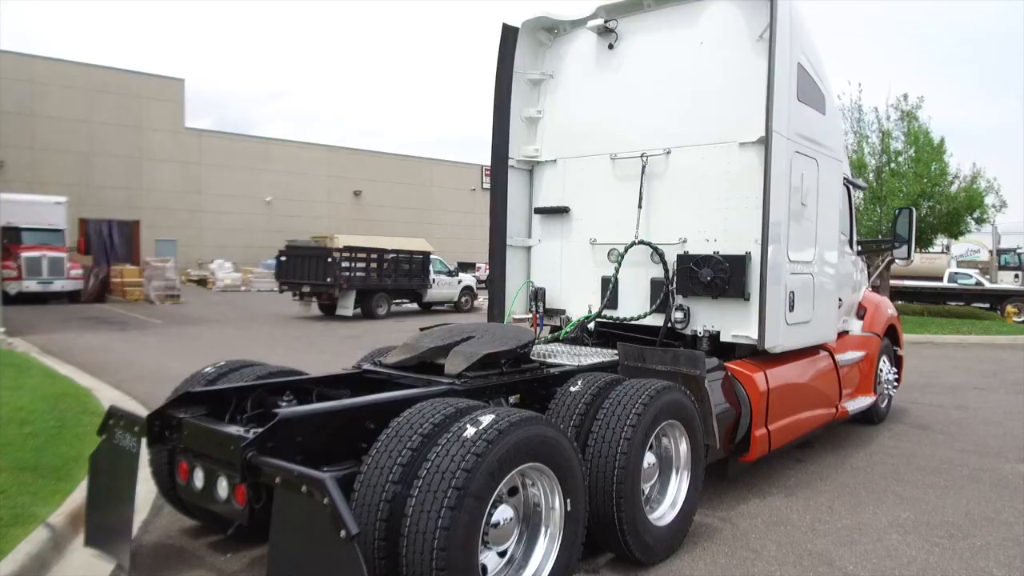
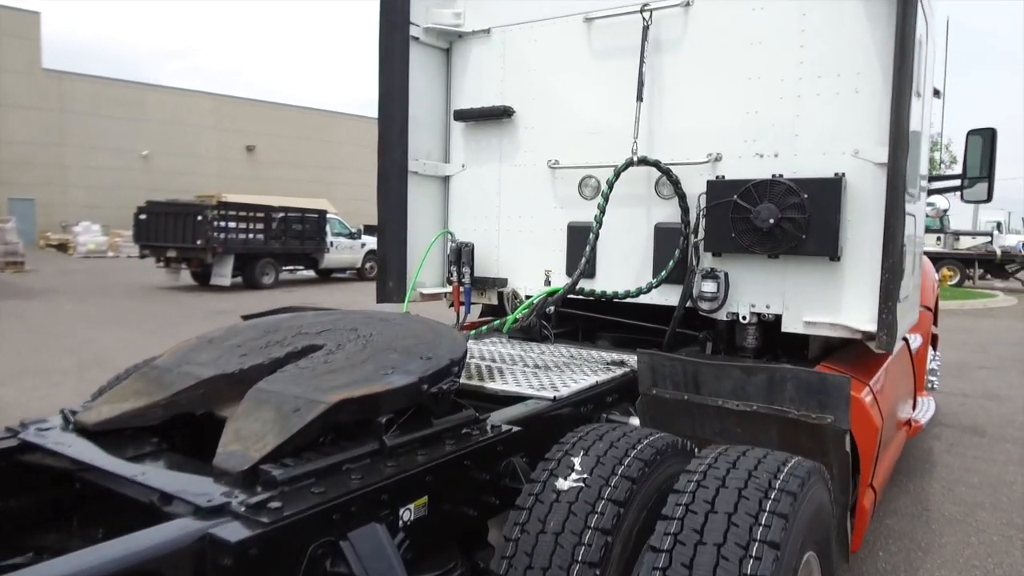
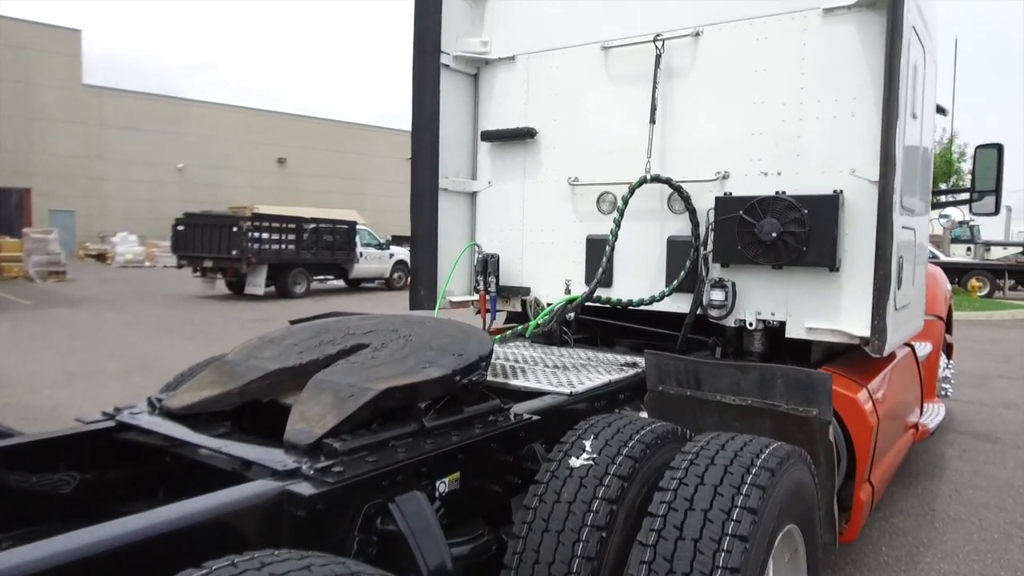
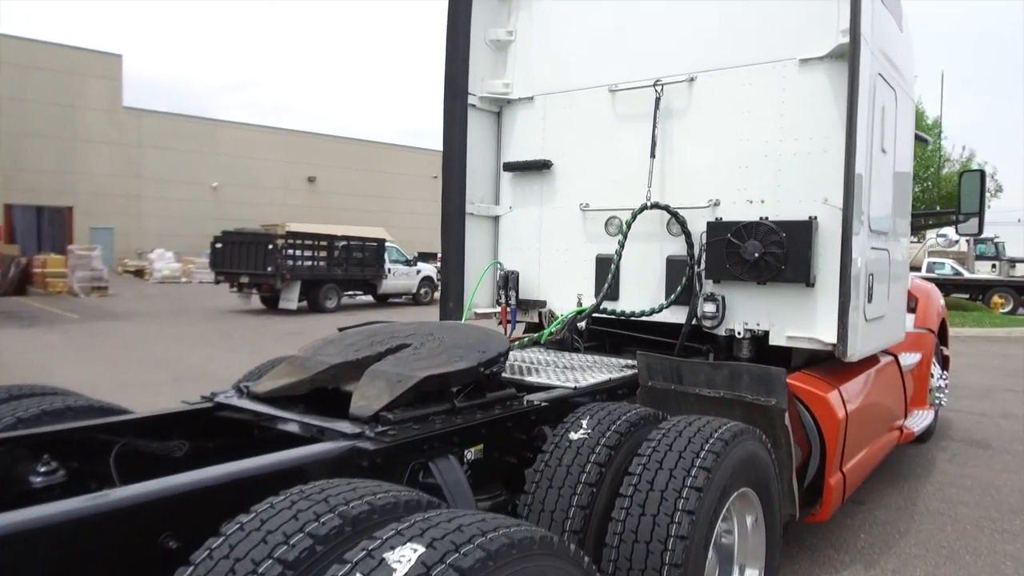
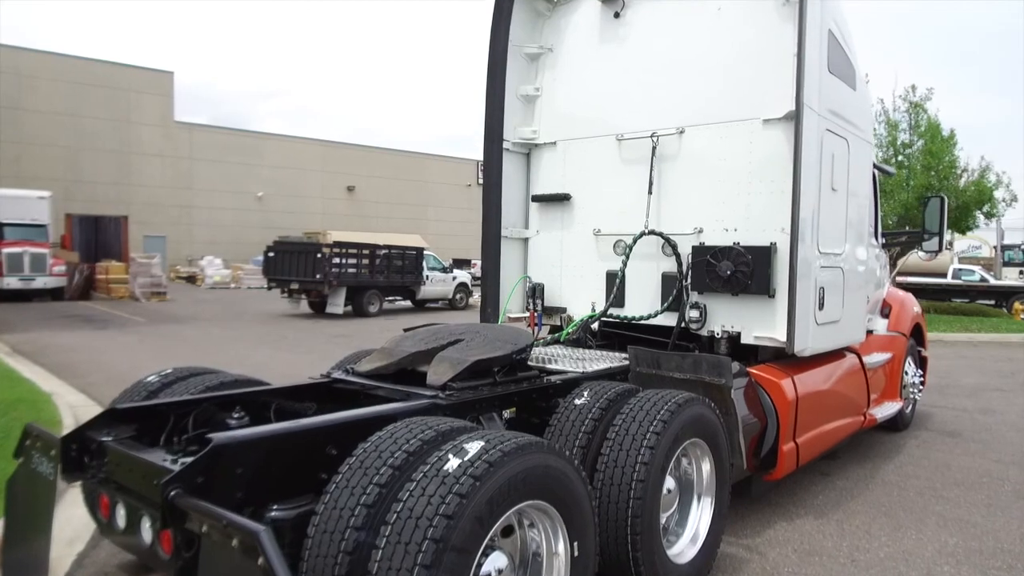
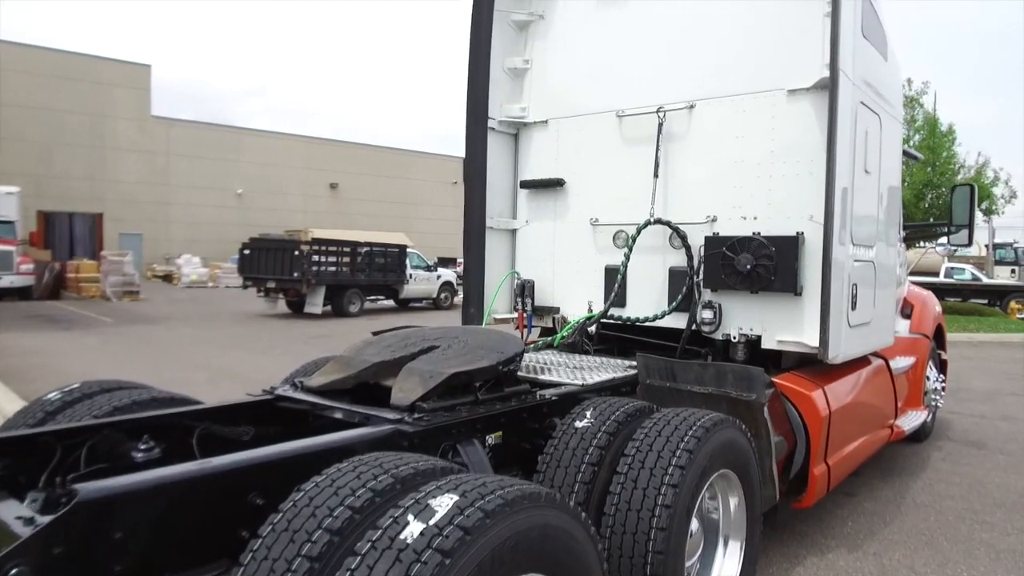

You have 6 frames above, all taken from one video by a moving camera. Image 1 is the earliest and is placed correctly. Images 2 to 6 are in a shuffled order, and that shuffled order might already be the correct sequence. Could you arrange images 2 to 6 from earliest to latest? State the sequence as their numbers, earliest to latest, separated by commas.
5, 6, 4, 3, 2
